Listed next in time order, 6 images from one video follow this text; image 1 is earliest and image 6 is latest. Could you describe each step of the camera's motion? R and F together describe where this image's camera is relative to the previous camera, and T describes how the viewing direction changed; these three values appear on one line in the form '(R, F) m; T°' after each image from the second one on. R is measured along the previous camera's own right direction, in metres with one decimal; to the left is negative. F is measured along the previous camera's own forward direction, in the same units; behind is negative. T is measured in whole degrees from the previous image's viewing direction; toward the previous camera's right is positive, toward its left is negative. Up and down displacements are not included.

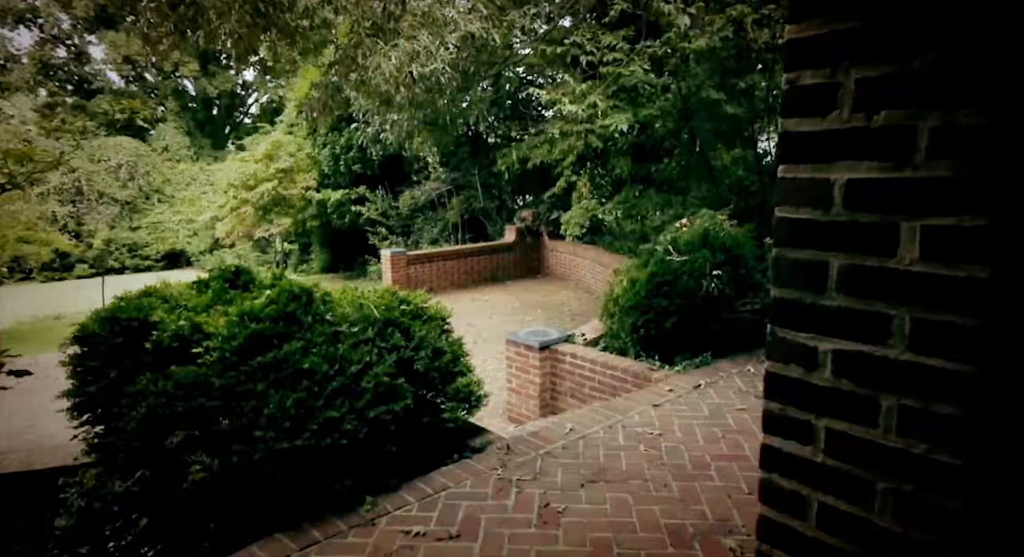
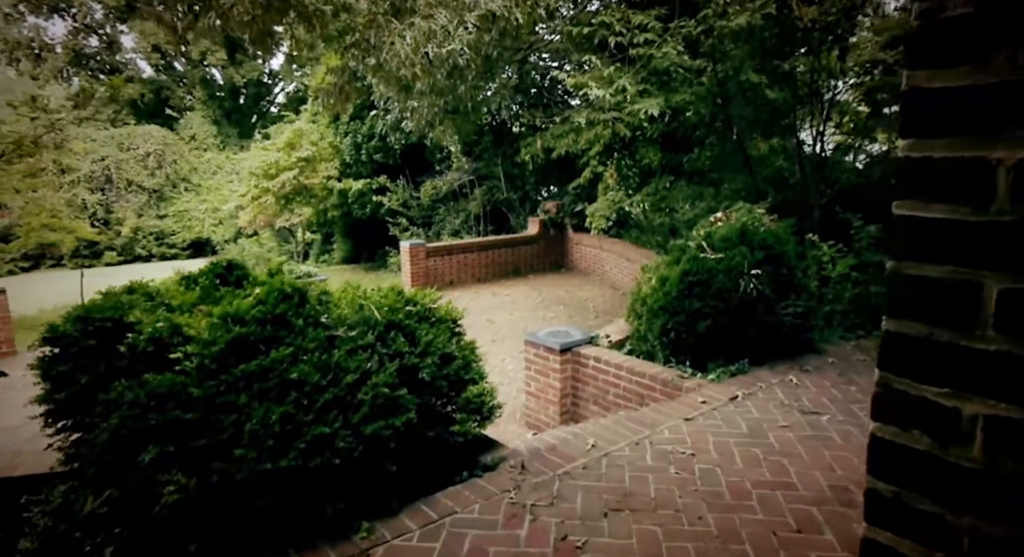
(0.0, +0.4) m; -2°
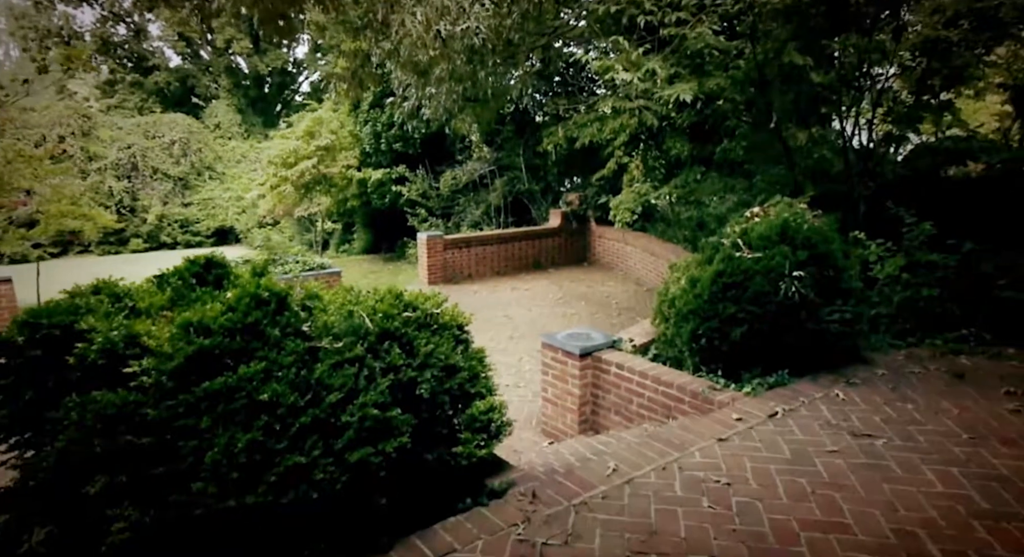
(0.0, +0.4) m; -2°
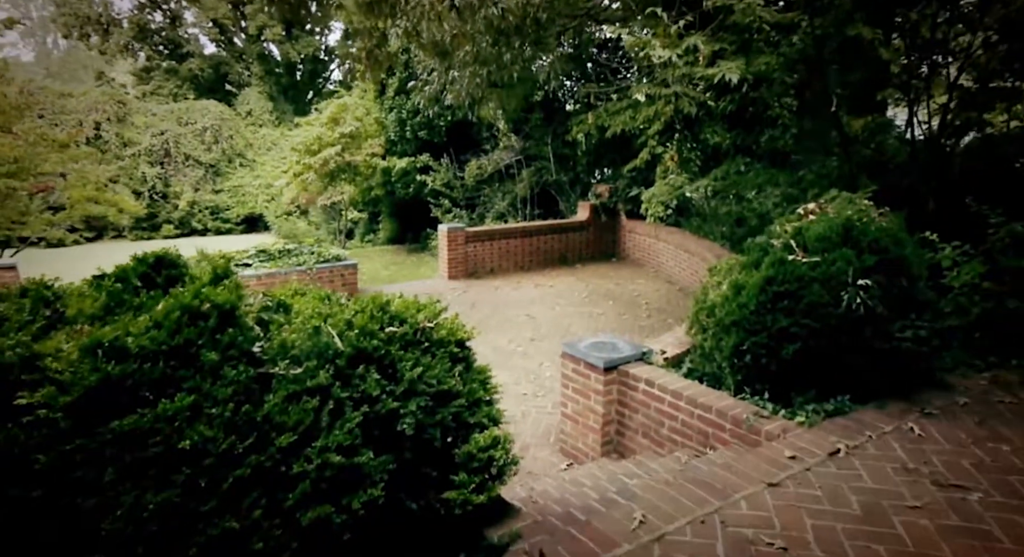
(+0.1, +0.6) m; -2°
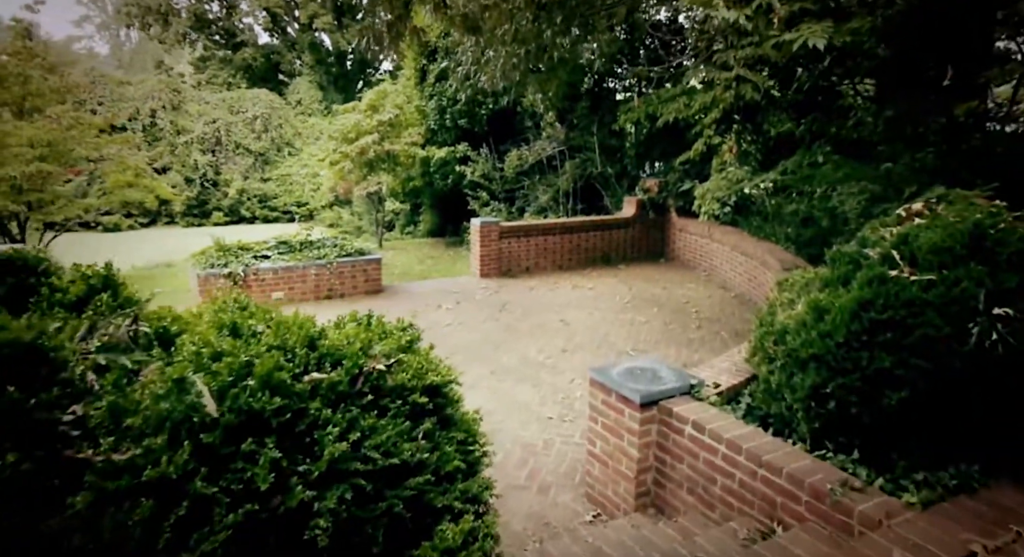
(+0.2, +0.9) m; -4°
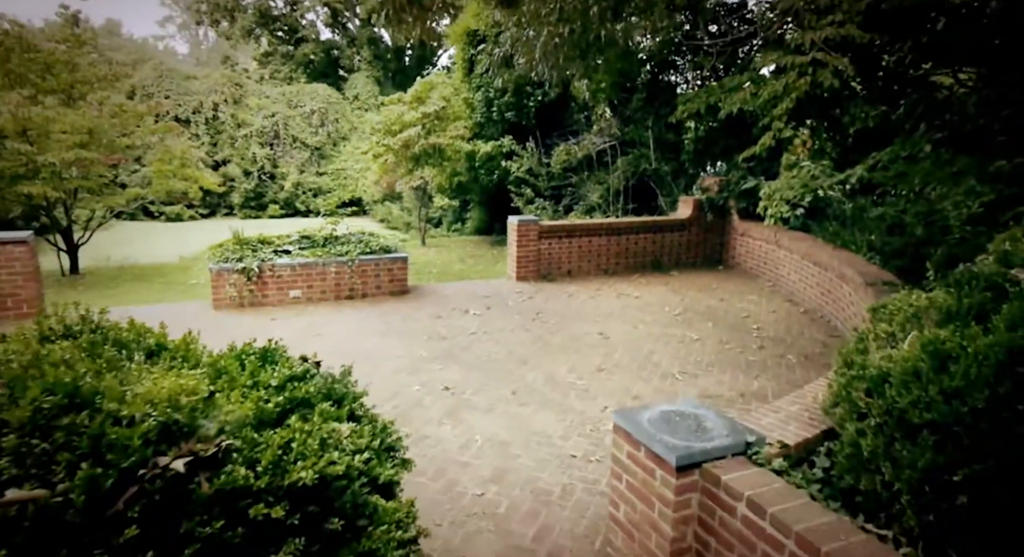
(+0.2, +0.9) m; -5°
